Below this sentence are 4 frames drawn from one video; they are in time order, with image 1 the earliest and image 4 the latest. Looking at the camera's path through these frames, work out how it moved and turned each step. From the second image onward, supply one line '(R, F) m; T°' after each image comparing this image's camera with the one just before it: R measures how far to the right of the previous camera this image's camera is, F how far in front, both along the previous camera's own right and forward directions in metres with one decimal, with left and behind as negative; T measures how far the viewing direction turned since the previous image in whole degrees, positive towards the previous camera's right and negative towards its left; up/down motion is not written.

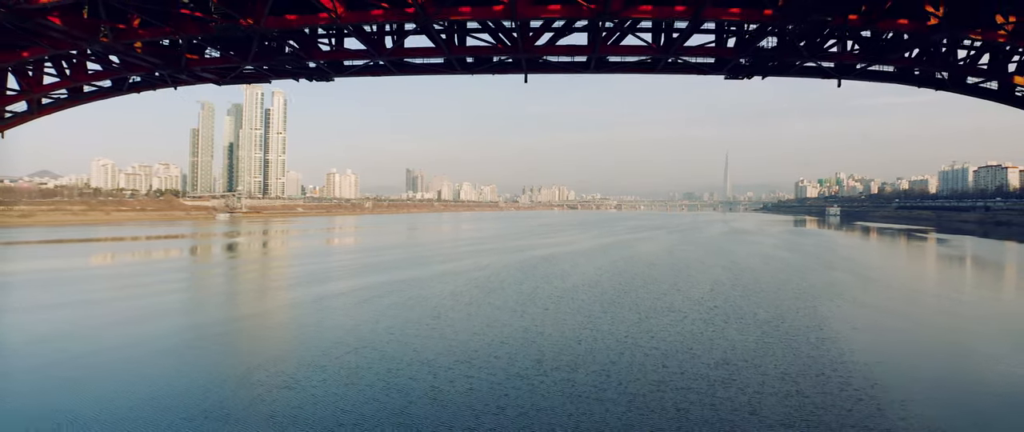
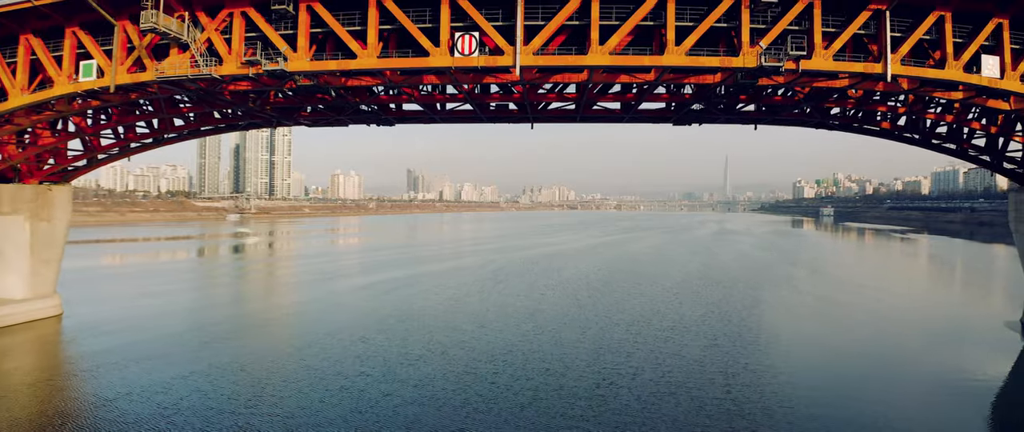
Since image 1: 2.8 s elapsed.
(-0.2, -4.7) m; 0°
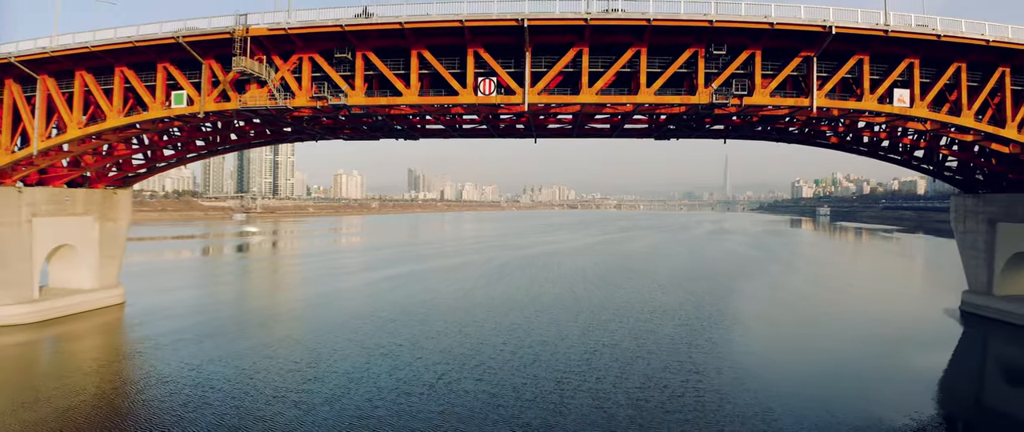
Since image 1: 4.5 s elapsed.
(-0.2, -3.1) m; 0°
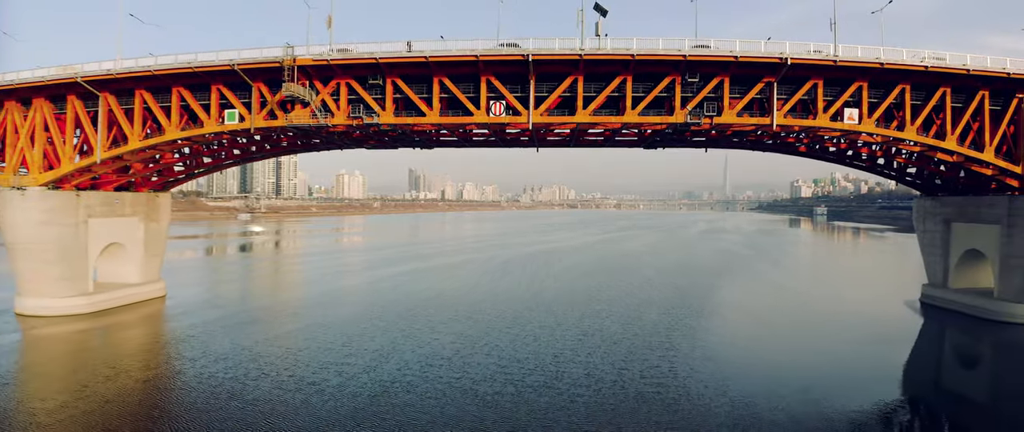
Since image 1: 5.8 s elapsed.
(-0.2, -2.5) m; 0°
